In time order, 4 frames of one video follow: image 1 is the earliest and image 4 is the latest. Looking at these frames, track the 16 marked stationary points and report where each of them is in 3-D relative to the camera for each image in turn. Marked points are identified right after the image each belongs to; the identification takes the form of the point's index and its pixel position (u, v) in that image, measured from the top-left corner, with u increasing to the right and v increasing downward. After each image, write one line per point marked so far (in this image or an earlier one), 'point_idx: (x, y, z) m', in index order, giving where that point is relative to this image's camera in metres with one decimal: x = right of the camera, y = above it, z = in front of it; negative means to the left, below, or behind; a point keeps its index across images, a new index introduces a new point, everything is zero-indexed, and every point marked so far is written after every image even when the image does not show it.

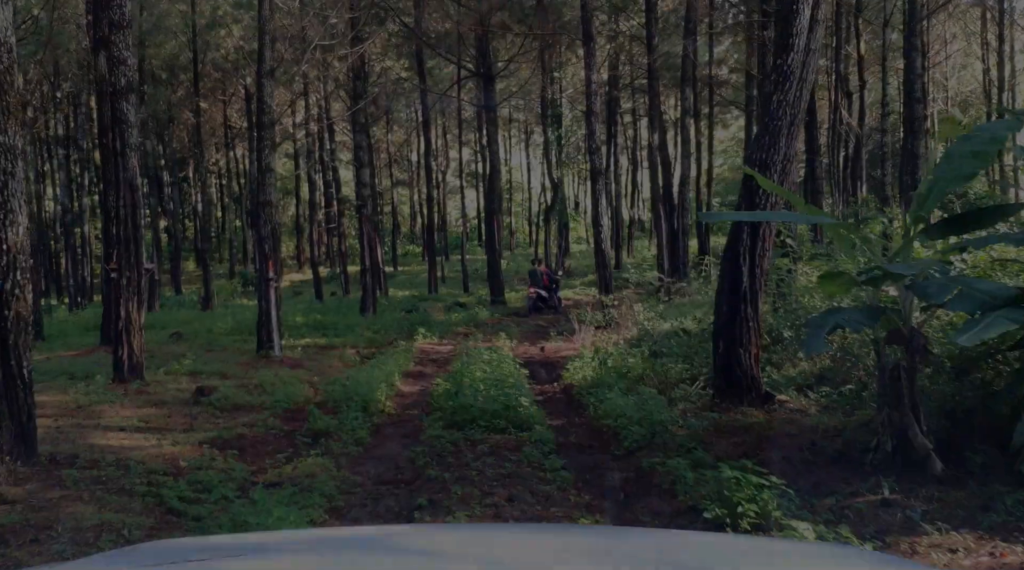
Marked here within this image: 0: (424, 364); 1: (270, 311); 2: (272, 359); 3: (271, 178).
0: (-1.4, -1.3, +17.7) m
1: (-4.1, -0.5, +18.1) m
2: (-4.0, -1.2, +17.8) m
3: (-4.1, +1.8, +18.0) m
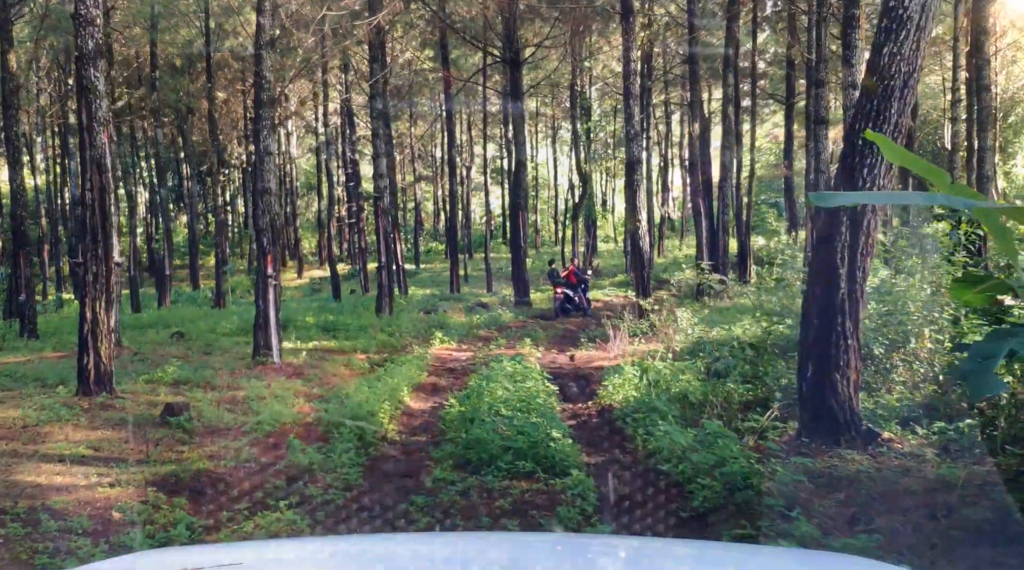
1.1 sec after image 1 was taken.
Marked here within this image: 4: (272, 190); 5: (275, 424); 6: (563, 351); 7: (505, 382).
0: (-1.1, -1.3, +15.6) m
1: (-3.7, -0.4, +16.1) m
2: (-3.6, -1.2, +15.9) m
3: (-3.6, +1.8, +16.1) m
4: (-3.6, +1.4, +16.1) m
5: (-2.3, -1.4, +10.5) m
6: (+0.9, -1.1, +18.5) m
7: (-0.1, -1.2, +12.5) m
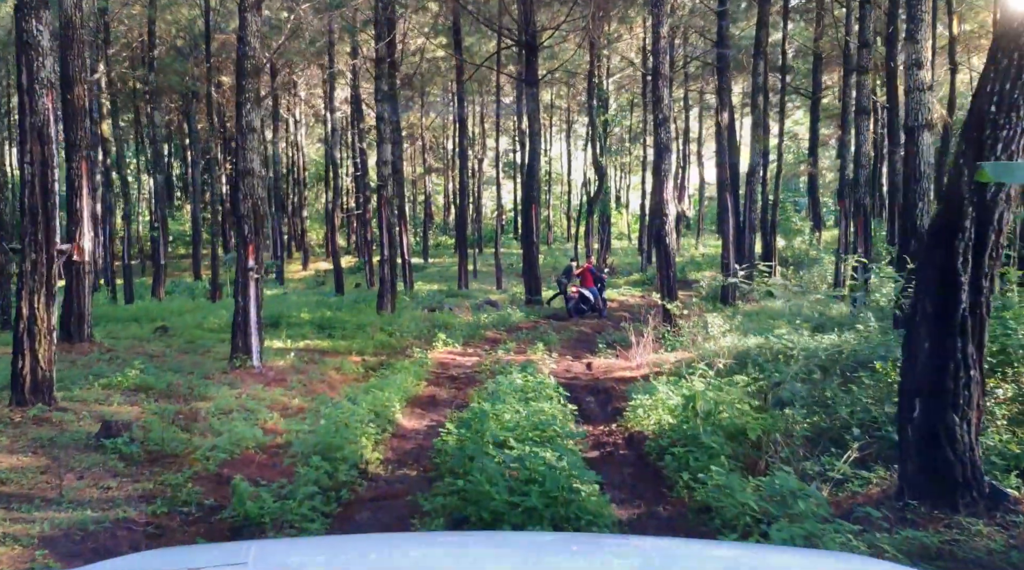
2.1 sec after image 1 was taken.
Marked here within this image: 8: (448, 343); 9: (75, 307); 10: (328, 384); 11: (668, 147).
0: (-0.9, -1.3, +13.8) m
1: (-3.5, -0.3, +14.3) m
2: (-3.5, -1.1, +14.1) m
3: (-3.5, +1.9, +14.3) m
4: (-3.4, +1.5, +14.3) m
5: (-2.3, -1.3, +8.7) m
6: (+1.0, -1.1, +16.7) m
7: (0.0, -1.2, +10.7) m
8: (-1.1, -1.0, +18.6) m
9: (-7.6, -0.4, +18.6) m
10: (-2.4, -1.3, +14.0) m
11: (+2.6, +2.3, +17.7) m
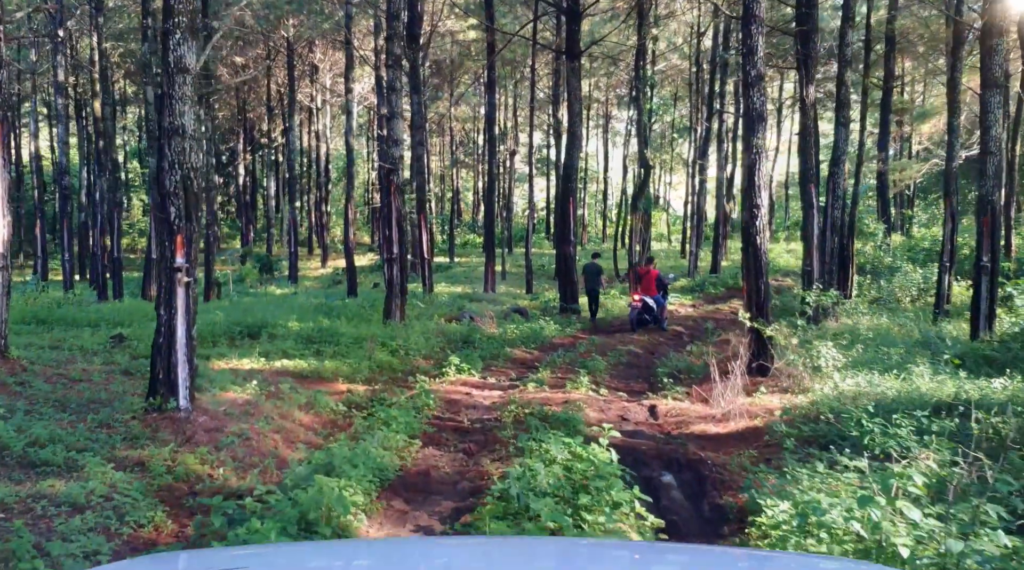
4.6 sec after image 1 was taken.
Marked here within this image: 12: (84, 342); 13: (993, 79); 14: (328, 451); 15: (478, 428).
0: (-0.6, -1.4, +9.5) m
1: (-3.2, -0.4, +10.1) m
2: (-3.1, -1.2, +9.9) m
3: (-3.1, +1.9, +10.1) m
4: (-3.0, +1.5, +10.1) m
5: (-2.1, -1.4, +4.5) m
6: (+1.4, -1.3, +12.4) m
7: (+0.3, -1.3, +6.4) m
8: (-0.6, -1.1, +14.3) m
9: (-7.1, -0.4, +14.5) m
10: (-2.1, -1.4, +9.8) m
11: (+3.1, +2.1, +13.4) m
12: (-7.2, -0.9, +17.9) m
13: (+7.8, +3.4, +17.4) m
14: (-1.5, -1.3, +8.6) m
15: (-0.3, -1.3, +10.1) m
